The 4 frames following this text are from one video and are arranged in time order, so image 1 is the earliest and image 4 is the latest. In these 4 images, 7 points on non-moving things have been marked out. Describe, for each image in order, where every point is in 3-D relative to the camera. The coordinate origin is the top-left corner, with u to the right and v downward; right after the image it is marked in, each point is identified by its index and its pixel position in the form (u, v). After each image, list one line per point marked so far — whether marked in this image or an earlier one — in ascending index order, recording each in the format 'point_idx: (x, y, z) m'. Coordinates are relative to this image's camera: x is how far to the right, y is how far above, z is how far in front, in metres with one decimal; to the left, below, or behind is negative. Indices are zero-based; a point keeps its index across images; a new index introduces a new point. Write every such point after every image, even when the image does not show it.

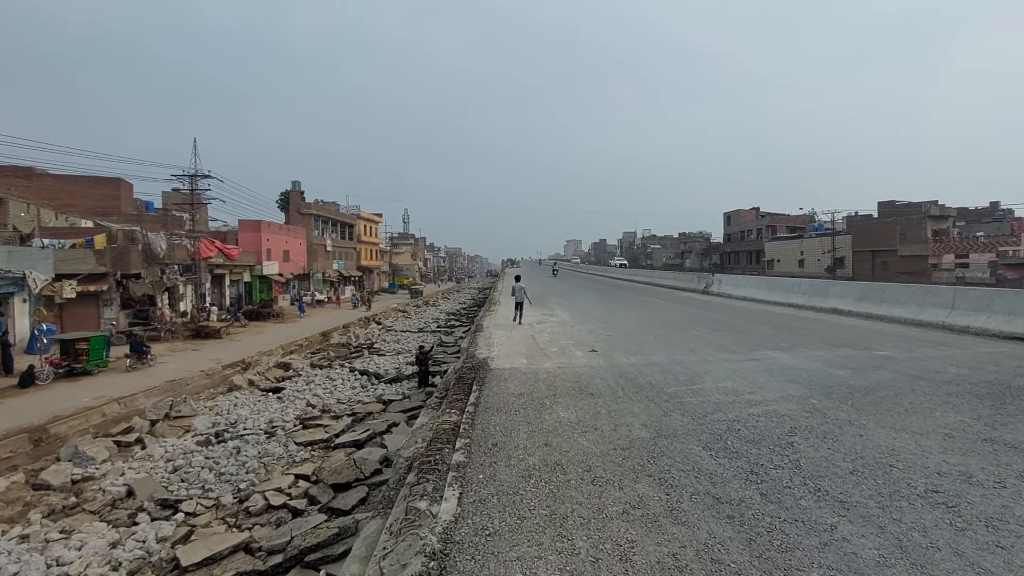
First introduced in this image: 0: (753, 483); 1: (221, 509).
0: (+1.5, -1.2, +3.2) m
1: (-4.7, -3.5, +8.1) m
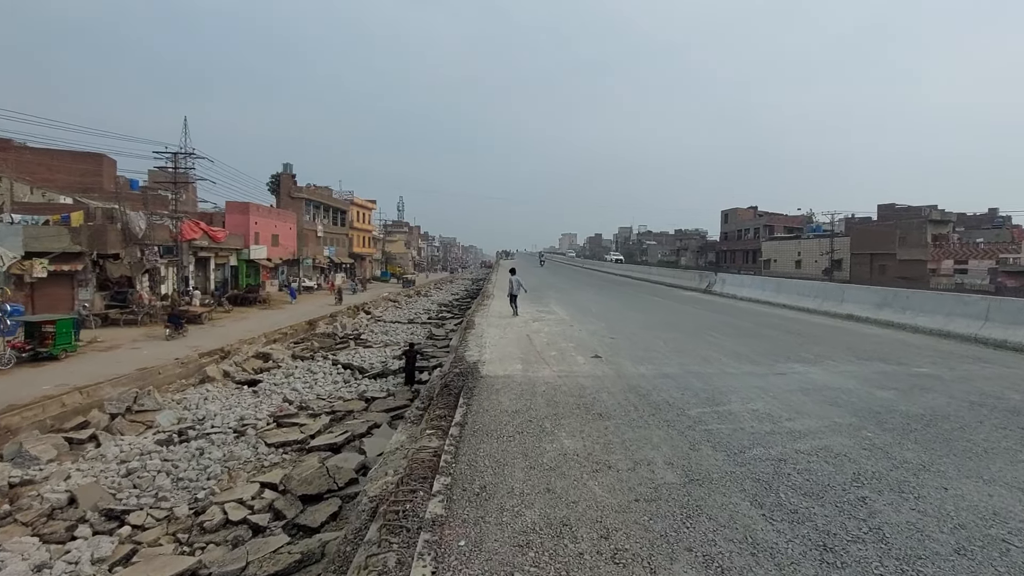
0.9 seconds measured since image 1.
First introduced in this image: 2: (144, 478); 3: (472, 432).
0: (+1.5, -1.3, +2.4) m
1: (-4.8, -3.3, +7.2) m
2: (-6.0, -3.1, +8.3) m
3: (-0.3, -1.2, +4.1) m
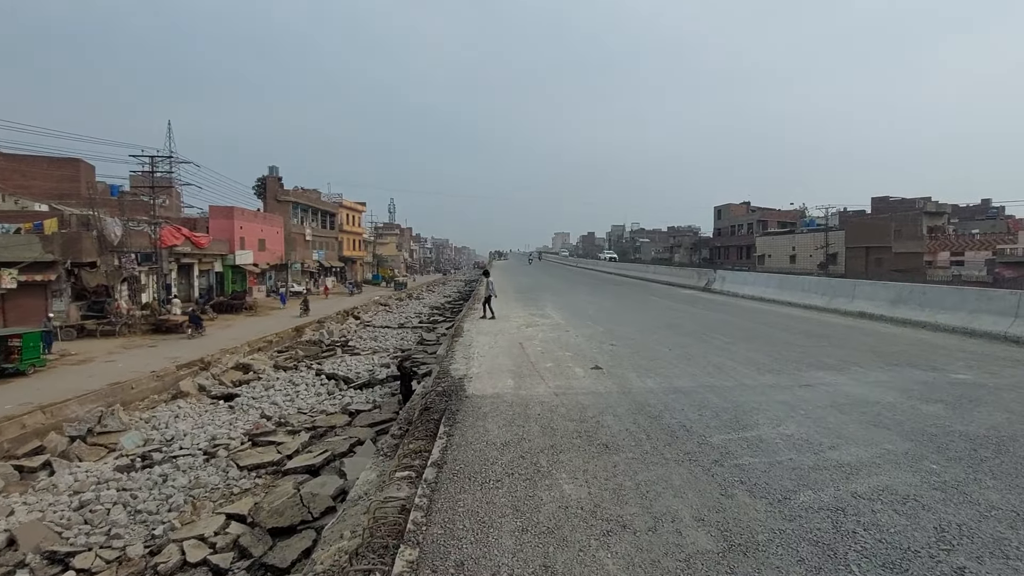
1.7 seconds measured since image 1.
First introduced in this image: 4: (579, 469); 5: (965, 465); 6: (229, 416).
0: (+1.4, -1.3, +1.6) m
1: (-4.9, -3.5, +6.4) m
2: (-6.1, -3.3, +7.5) m
3: (-0.4, -1.2, +3.4) m
4: (+0.4, -1.2, +3.4) m
5: (+3.1, -1.2, +3.5) m
6: (-6.6, -3.0, +11.9) m
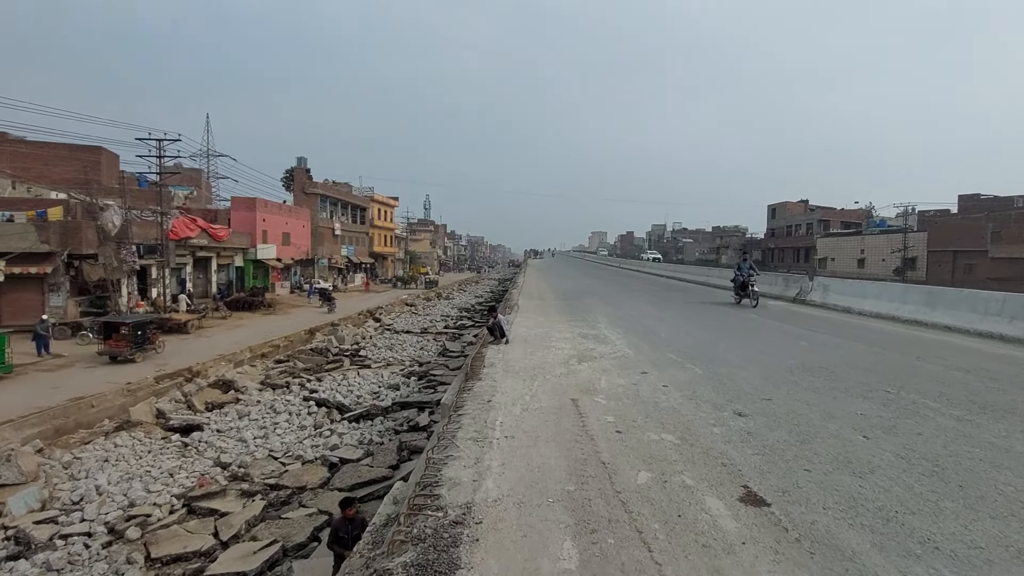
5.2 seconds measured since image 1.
0: (+1.4, -1.6, -1.9) m
1: (-4.6, -3.6, +3.4) m
2: (-5.7, -3.3, +4.5) m
3: (-0.3, -1.4, 0.0) m
4: (+0.6, -1.4, 0.0) m
5: (+3.2, -1.5, -0.1) m
6: (-5.9, -3.0, +8.9) m
